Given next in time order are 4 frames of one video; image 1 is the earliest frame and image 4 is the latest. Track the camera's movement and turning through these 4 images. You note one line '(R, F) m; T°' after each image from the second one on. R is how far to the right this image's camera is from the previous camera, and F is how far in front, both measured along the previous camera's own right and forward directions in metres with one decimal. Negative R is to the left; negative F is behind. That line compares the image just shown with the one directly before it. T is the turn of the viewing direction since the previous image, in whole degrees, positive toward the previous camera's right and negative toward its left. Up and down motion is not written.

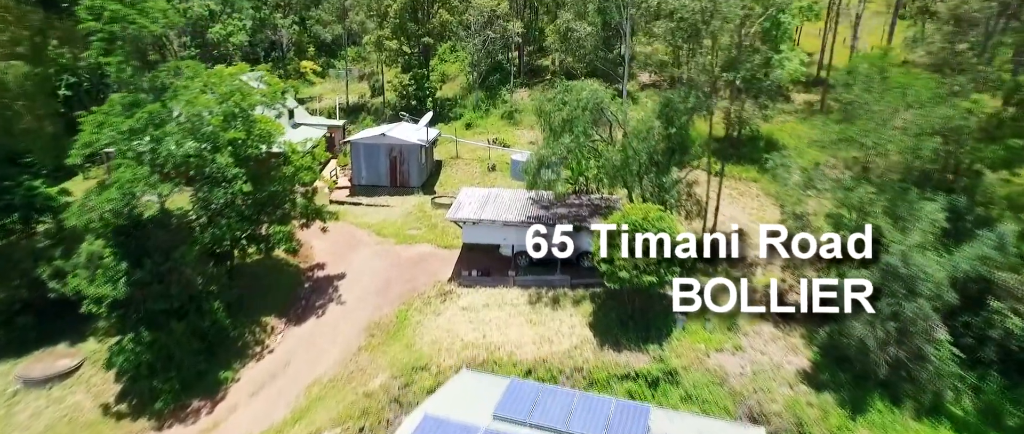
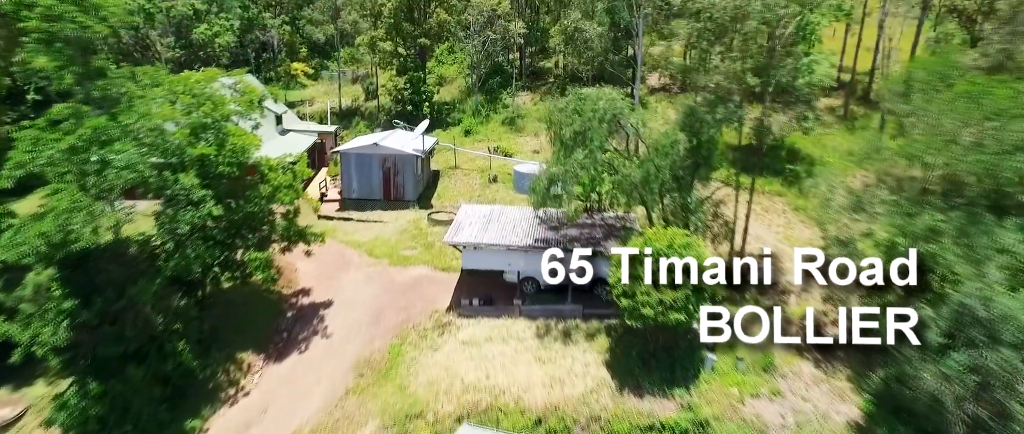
(-0.3, +2.3) m; 0°
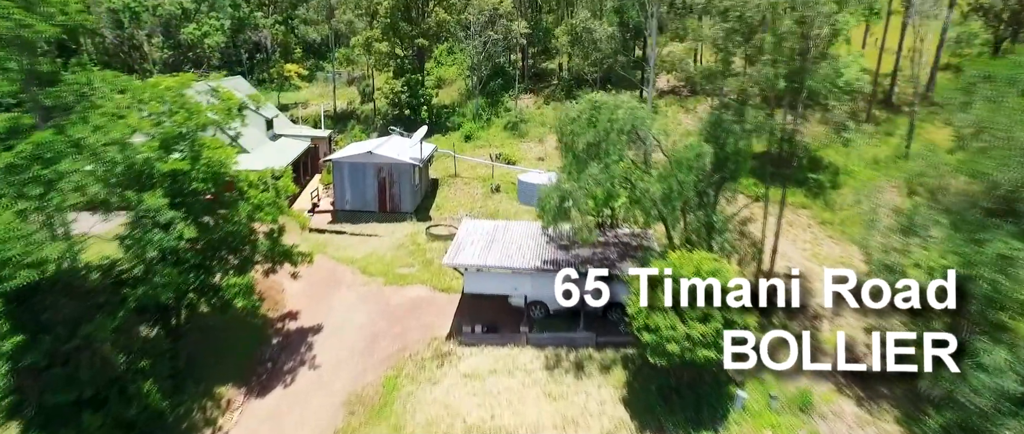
(-0.2, +1.8) m; 0°
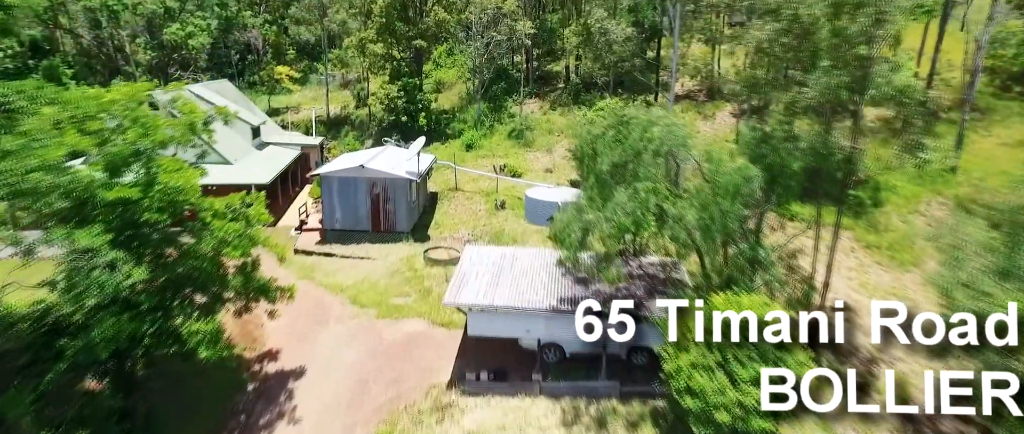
(-0.3, +2.4) m; 0°
